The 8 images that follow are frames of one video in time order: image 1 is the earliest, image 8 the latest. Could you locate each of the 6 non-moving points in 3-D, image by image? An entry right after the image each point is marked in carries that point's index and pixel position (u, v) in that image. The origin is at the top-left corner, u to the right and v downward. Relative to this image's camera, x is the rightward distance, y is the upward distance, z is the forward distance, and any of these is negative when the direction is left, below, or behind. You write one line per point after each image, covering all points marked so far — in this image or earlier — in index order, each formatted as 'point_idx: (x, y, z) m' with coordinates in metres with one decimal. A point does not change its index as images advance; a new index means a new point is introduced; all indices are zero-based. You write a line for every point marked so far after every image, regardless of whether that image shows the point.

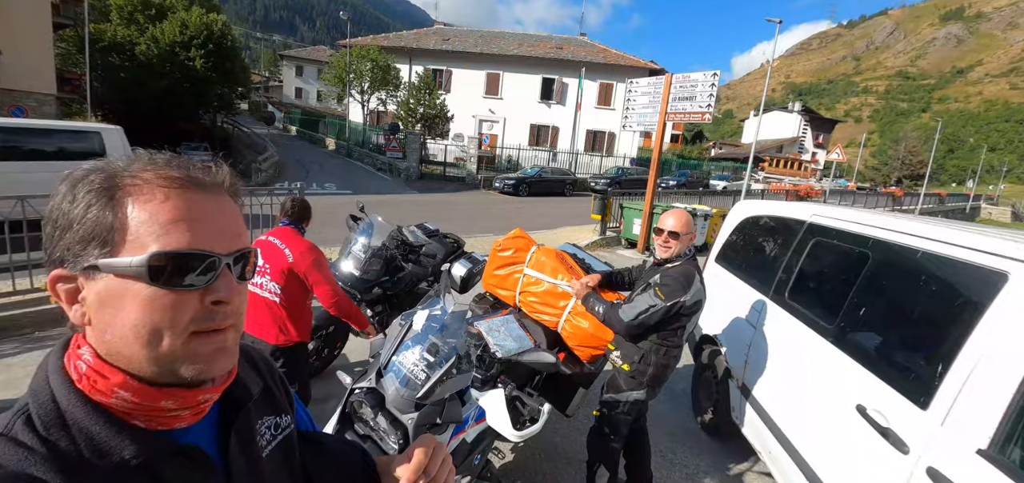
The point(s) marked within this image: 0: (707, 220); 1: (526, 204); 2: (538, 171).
0: (+4.7, +0.6, +11.3) m
1: (+0.5, +1.3, +16.6) m
2: (+1.1, +2.9, +19.6) m
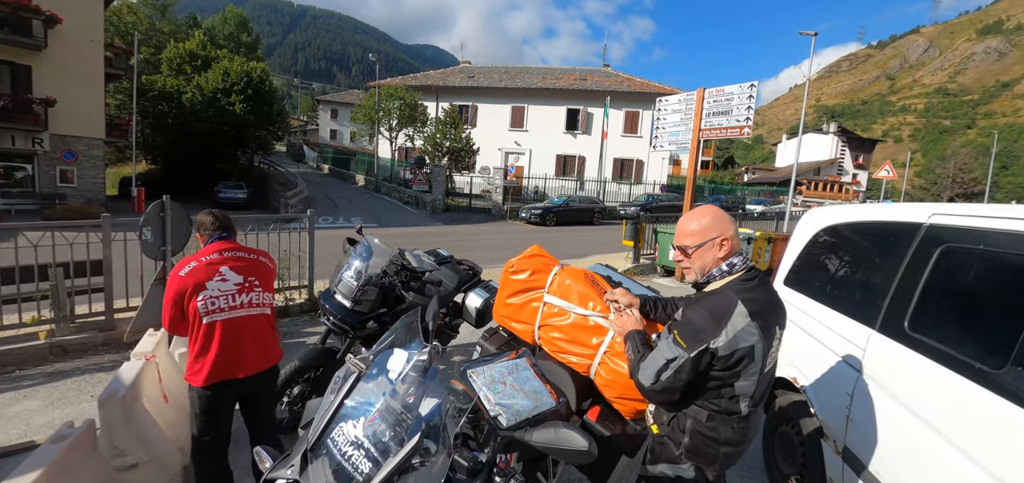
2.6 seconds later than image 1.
0: (+5.3, 0.0, +10.4) m
1: (+1.4, +0.3, +16.0) m
2: (+2.2, +1.7, +19.1) m
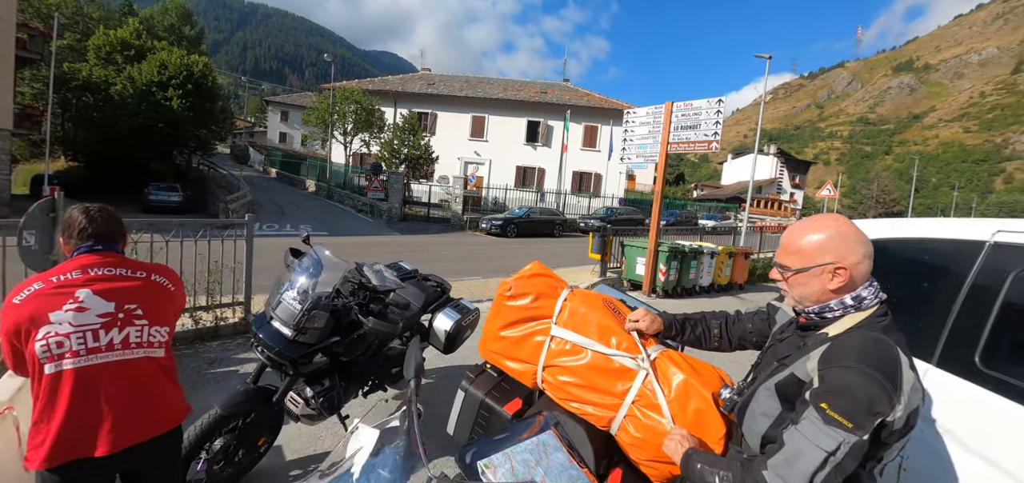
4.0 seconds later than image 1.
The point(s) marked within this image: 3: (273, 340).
0: (+4.4, -0.3, +10.4) m
1: (0.0, -0.1, +15.6) m
2: (+0.6, +1.2, +18.8) m
3: (-1.2, -0.5, +2.4) m
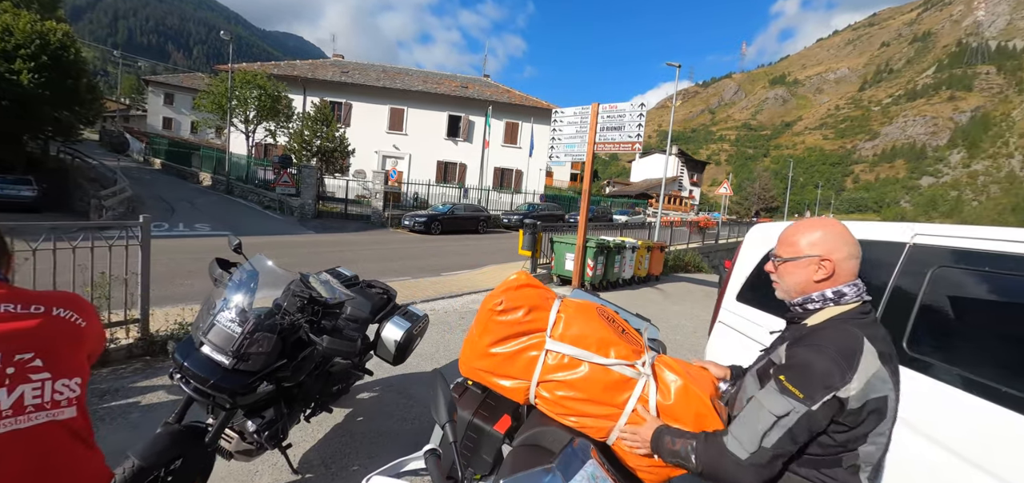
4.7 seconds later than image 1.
0: (+2.8, -0.2, +10.9) m
1: (-2.4, 0.0, +15.2) m
2: (-2.5, +1.4, +18.4) m
3: (-1.3, -0.5, +2.0) m
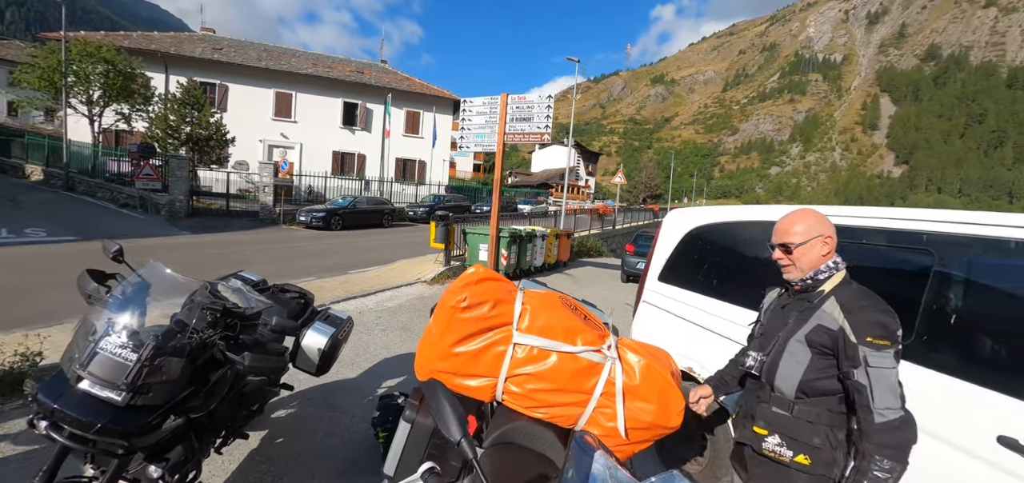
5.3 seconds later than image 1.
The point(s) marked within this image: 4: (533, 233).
0: (+0.8, +0.1, +11.1) m
1: (-5.3, +0.1, +14.2) m
2: (-6.0, +1.5, +17.3) m
3: (-1.4, -0.6, +1.6) m
4: (+0.5, +0.2, +10.3) m
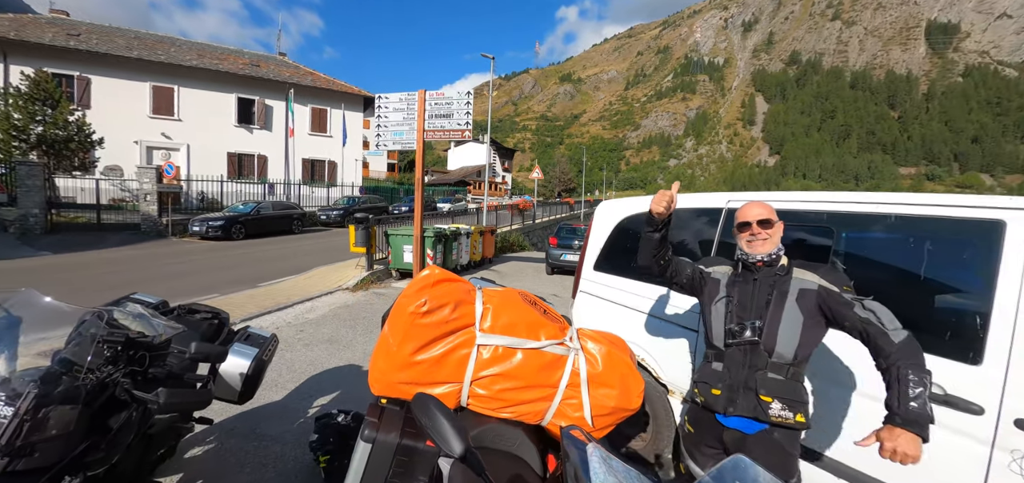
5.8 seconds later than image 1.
0: (-1.0, +0.1, +11.0) m
1: (-7.5, -0.2, +13.0) m
2: (-8.8, +1.2, +16.0) m
3: (-1.5, -0.6, +1.2) m
4: (-1.2, +0.2, +10.1) m
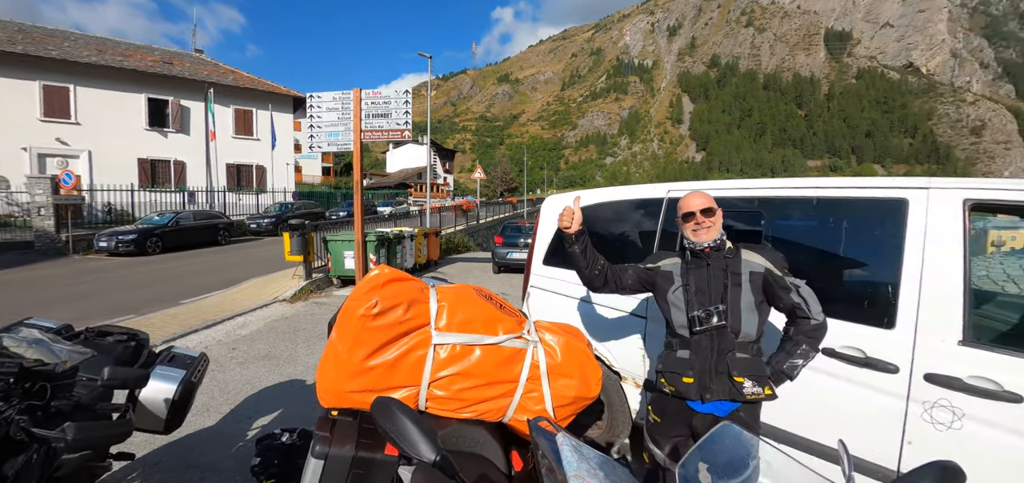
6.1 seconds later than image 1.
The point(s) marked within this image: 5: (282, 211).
0: (-2.2, 0.0, +10.7) m
1: (-8.9, -0.5, +12.0) m
2: (-10.7, +0.8, +14.7) m
3: (-1.5, -0.7, +1.0) m
4: (-2.3, +0.1, +9.8) m
5: (-9.4, +1.2, +19.1) m
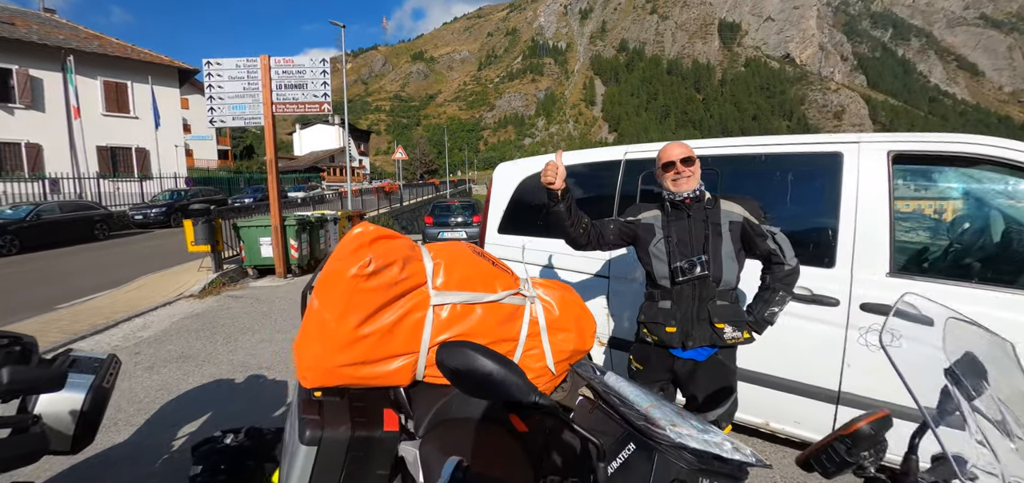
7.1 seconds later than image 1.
0: (-3.7, +0.4, +10.0) m
1: (-10.5, -0.4, +10.2) m
2: (-12.7, +0.9, +12.5) m
3: (-1.4, -0.6, +0.6) m
4: (-3.7, +0.5, +9.1) m
5: (-12.3, +1.6, +17.0) m
